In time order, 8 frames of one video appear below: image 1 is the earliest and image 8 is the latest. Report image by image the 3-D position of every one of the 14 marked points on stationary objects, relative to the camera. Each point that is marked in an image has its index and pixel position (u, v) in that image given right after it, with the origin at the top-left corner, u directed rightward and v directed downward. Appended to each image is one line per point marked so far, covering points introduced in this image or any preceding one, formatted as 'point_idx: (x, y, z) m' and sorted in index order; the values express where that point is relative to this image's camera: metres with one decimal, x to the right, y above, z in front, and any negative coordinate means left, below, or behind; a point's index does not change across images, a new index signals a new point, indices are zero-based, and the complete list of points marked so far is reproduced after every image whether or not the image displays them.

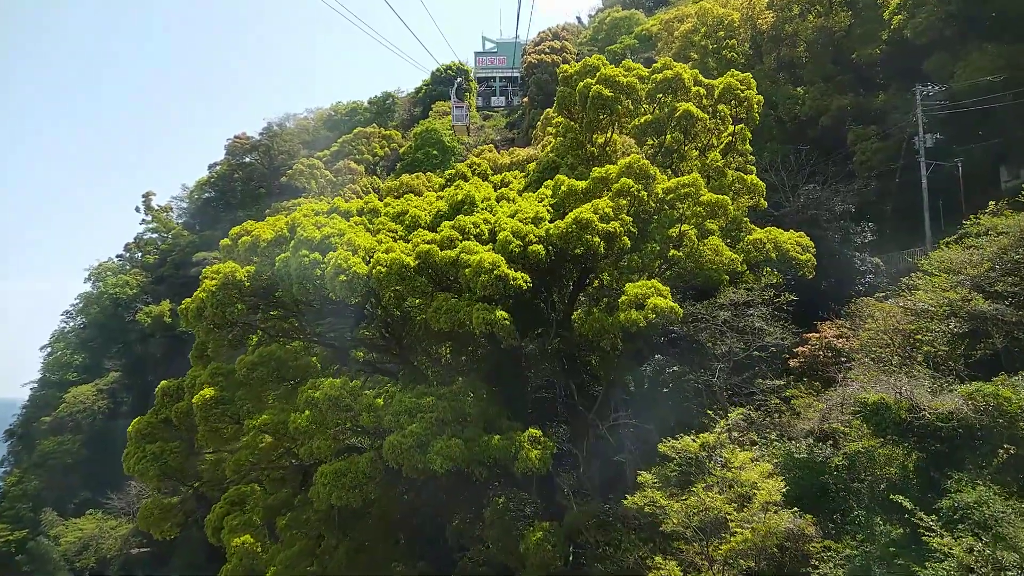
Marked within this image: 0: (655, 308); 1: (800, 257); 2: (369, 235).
0: (+1.7, -0.2, +10.4) m
1: (+4.7, +0.5, +14.5) m
2: (-2.0, +0.7, +12.5) m
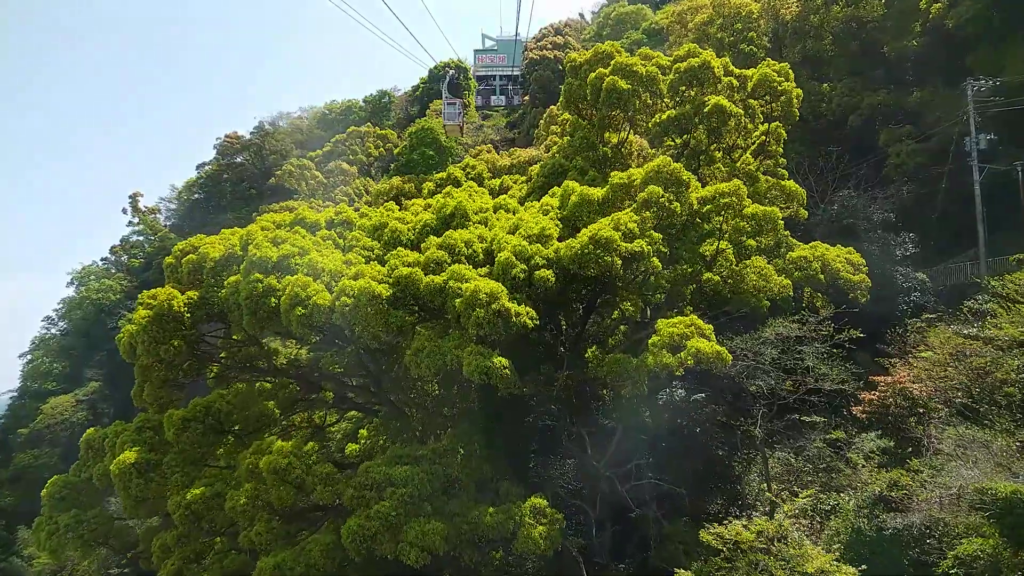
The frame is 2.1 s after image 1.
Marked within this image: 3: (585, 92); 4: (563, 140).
0: (+1.7, -0.6, +8.2) m
1: (+4.7, +0.2, +12.3) m
2: (-2.0, +0.4, +10.2) m
3: (+1.3, +3.3, +14.9) m
4: (+0.9, +2.6, +15.6) m
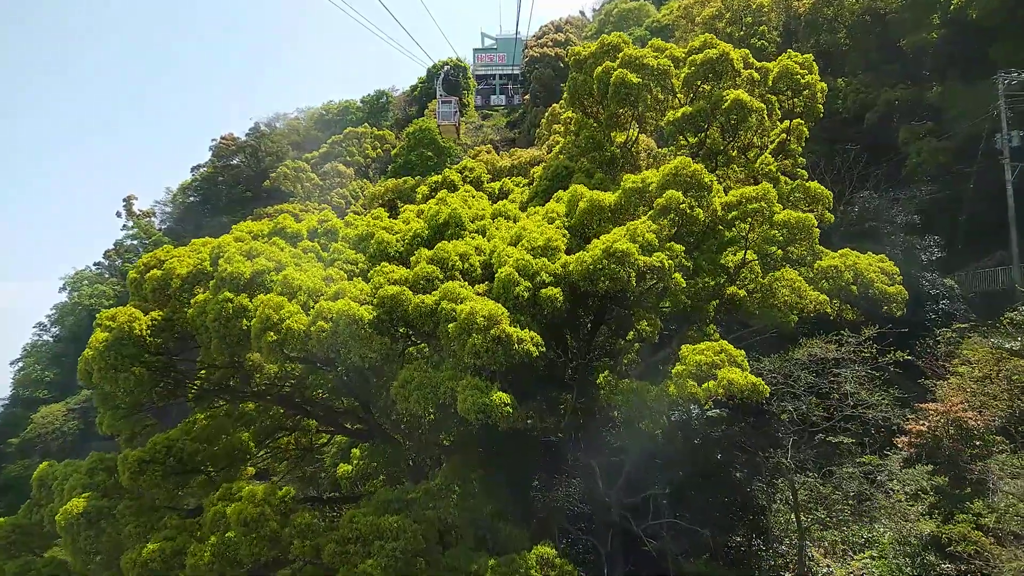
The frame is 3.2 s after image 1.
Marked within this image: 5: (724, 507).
0: (+1.7, -0.7, +7.0) m
1: (+4.7, 0.0, +11.2) m
2: (-2.0, +0.2, +9.1) m
3: (+1.3, +3.2, +13.8) m
4: (+0.9, +2.4, +14.4) m
5: (+2.7, -2.8, +11.1) m
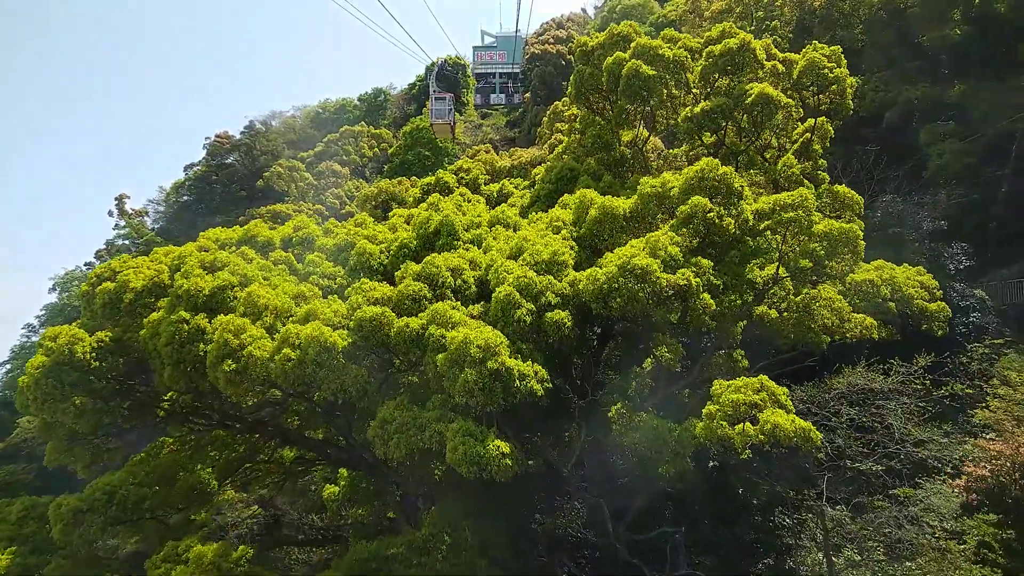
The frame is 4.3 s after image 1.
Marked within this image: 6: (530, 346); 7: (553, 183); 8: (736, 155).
0: (+1.7, -0.9, +5.9) m
1: (+4.7, -0.2, +10.0) m
2: (-2.0, 0.0, +7.9) m
3: (+1.3, +3.0, +12.6) m
4: (+0.9, +2.2, +13.3) m
5: (+2.6, -3.0, +10.0) m
6: (+0.1, -0.4, +6.7) m
7: (+0.6, +1.4, +11.9) m
8: (+2.9, +1.7, +11.5) m
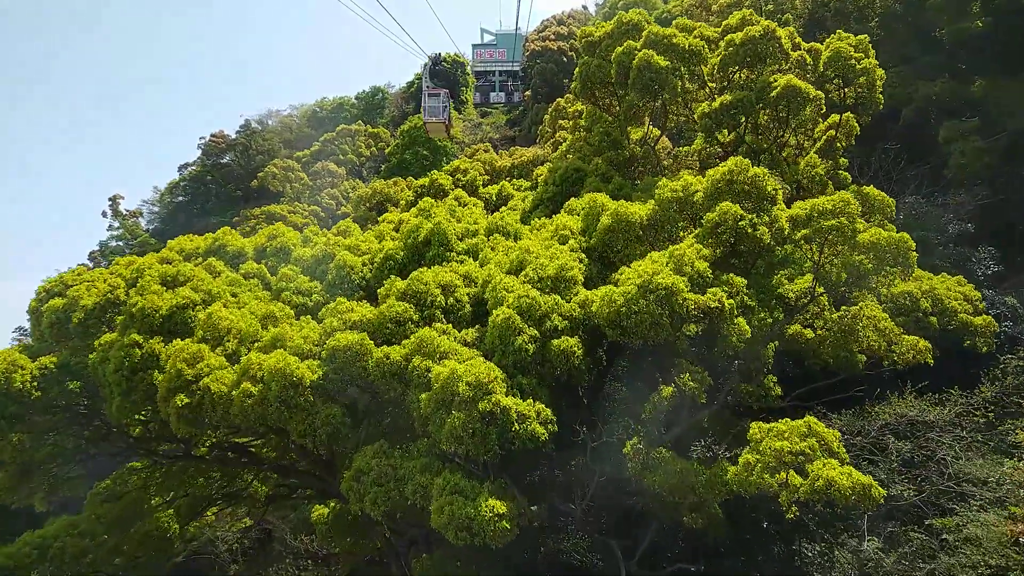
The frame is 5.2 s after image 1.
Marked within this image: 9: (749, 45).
0: (+1.7, -1.1, +4.9) m
1: (+4.7, -0.3, +9.0) m
2: (-2.0, -0.1, +6.9) m
3: (+1.3, +2.8, +11.6) m
4: (+0.9, +2.1, +12.3) m
5: (+2.7, -3.1, +9.0) m
6: (+0.1, -0.6, +5.7) m
7: (+0.6, +1.3, +10.9) m
8: (+2.9, +1.6, +10.5) m
9: (+2.8, +2.8, +10.3) m
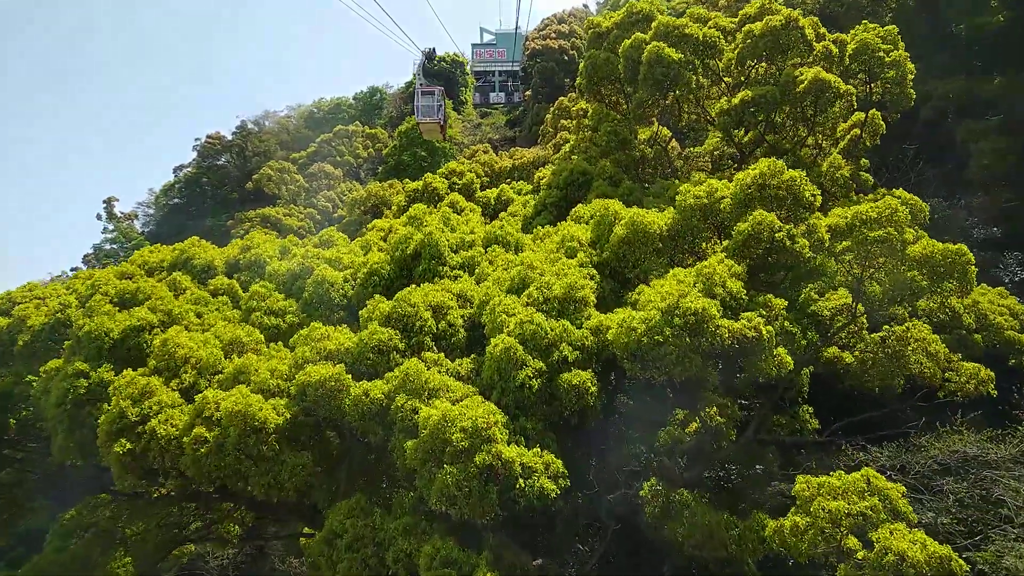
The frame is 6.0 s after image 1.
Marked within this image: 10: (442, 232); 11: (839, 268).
0: (+1.7, -1.2, +4.0) m
1: (+4.7, -0.5, +8.2) m
2: (-2.0, -0.3, +6.1) m
3: (+1.3, +2.7, +10.8) m
4: (+0.9, +2.0, +11.4) m
5: (+2.7, -3.2, +8.1) m
6: (+0.1, -0.7, +4.9) m
7: (+0.6, +1.1, +10.1) m
8: (+2.9, +1.4, +9.6) m
9: (+2.8, +2.7, +9.4) m
10: (-0.6, +0.5, +7.1) m
11: (+2.4, +0.1, +6.5) m
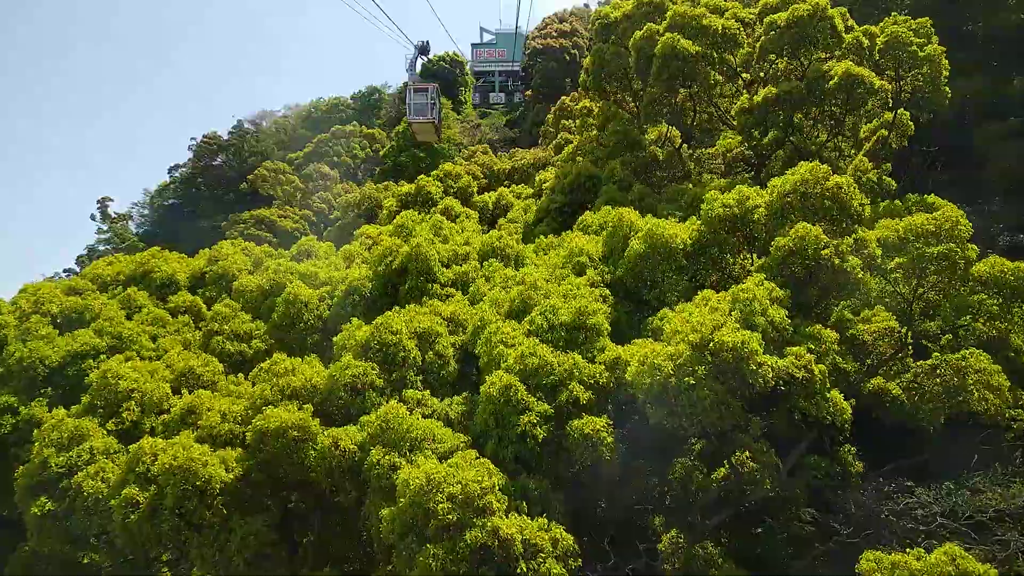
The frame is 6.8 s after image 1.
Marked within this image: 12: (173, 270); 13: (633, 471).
0: (+1.7, -1.3, +3.2) m
1: (+4.7, -0.6, +7.3) m
2: (-2.0, -0.4, +5.3) m
3: (+1.3, +2.6, +10.0) m
4: (+0.9, +1.8, +10.6) m
5: (+2.7, -3.4, +7.3) m
6: (+0.1, -0.9, +4.1) m
7: (+0.6, +1.0, +9.3) m
8: (+2.9, +1.3, +8.8) m
9: (+2.8, +2.5, +8.6) m
10: (-0.6, +0.3, +6.2) m
11: (+2.4, 0.0, +5.7) m
12: (-3.2, +0.2, +8.4) m
13: (+0.7, -1.1, +5.2) m
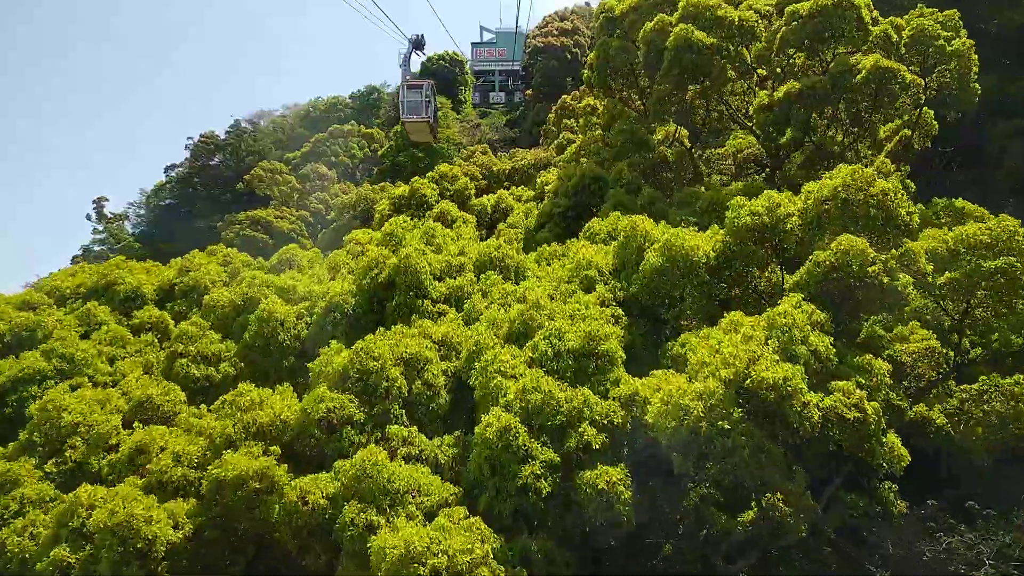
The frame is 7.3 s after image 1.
0: (+1.7, -1.4, +2.6) m
1: (+4.7, -0.7, +6.7) m
2: (-2.0, -0.5, +4.7) m
3: (+1.3, +2.5, +9.4) m
4: (+0.9, +1.7, +10.0) m
5: (+2.6, -3.5, +6.7) m
6: (+0.1, -1.0, +3.5) m
7: (+0.6, +0.9, +8.7) m
8: (+2.9, +1.2, +8.2) m
9: (+2.8, +2.4, +8.0) m
10: (-0.6, +0.2, +5.6) m
11: (+2.4, -0.1, +5.1) m
12: (-3.2, +0.1, +7.8) m
13: (+0.7, -1.2, +4.6) m
